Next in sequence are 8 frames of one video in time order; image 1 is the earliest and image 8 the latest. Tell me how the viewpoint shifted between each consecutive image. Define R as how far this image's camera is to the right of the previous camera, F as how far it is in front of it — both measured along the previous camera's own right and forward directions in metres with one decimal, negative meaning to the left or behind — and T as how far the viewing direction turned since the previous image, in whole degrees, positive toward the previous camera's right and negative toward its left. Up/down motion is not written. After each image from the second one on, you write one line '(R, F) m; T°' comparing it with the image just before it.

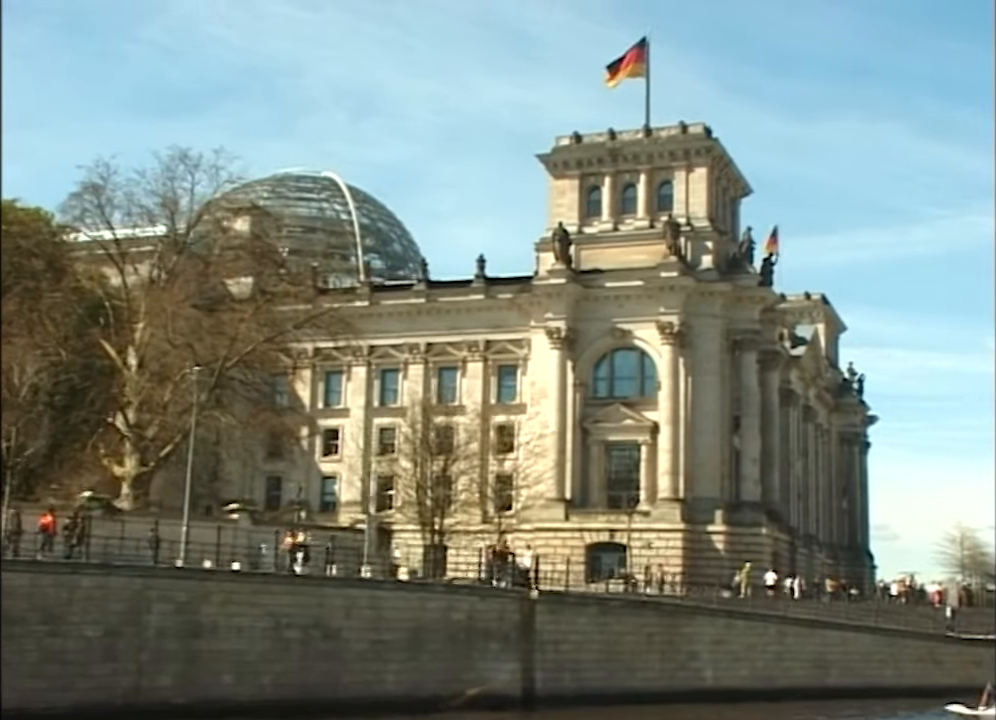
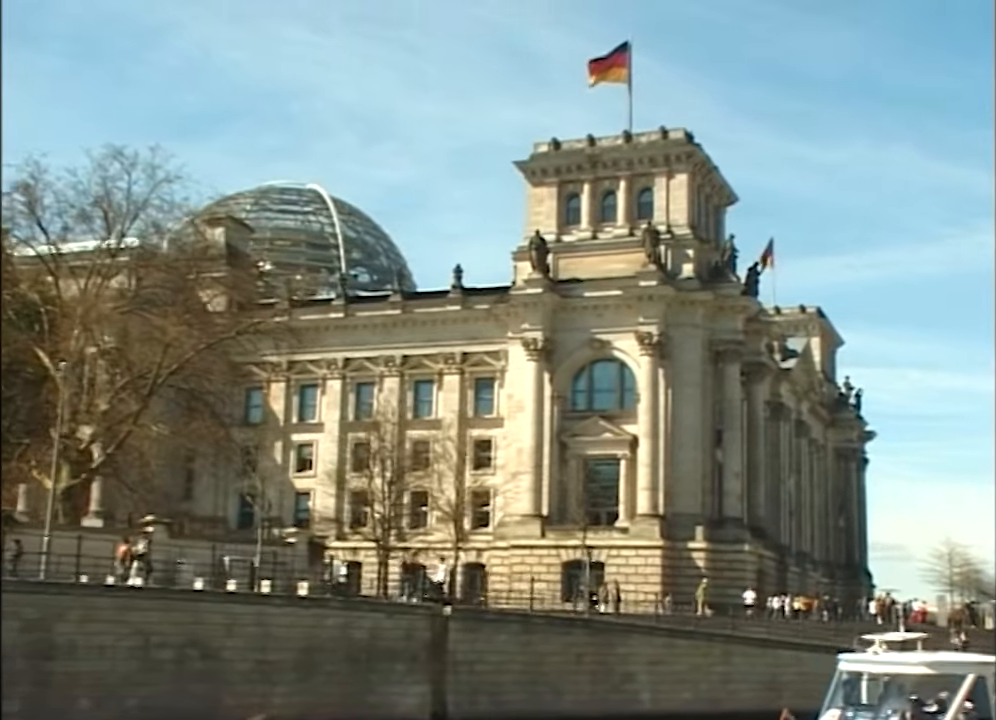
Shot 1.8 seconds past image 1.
(+2.3, +2.5) m; -1°
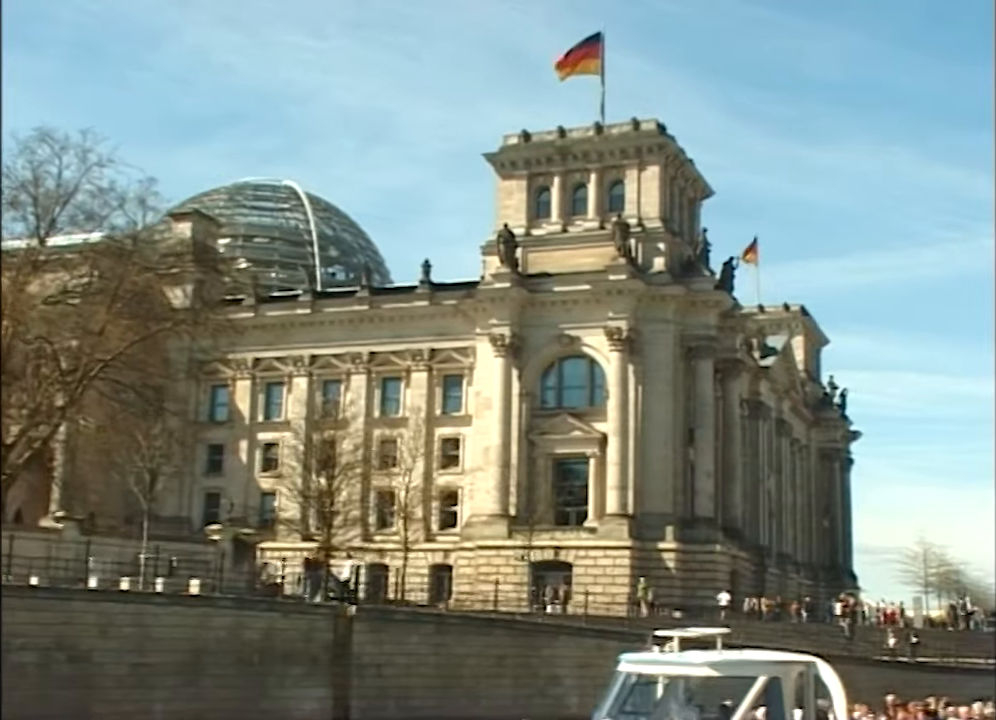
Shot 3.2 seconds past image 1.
(+1.9, +1.9) m; 0°
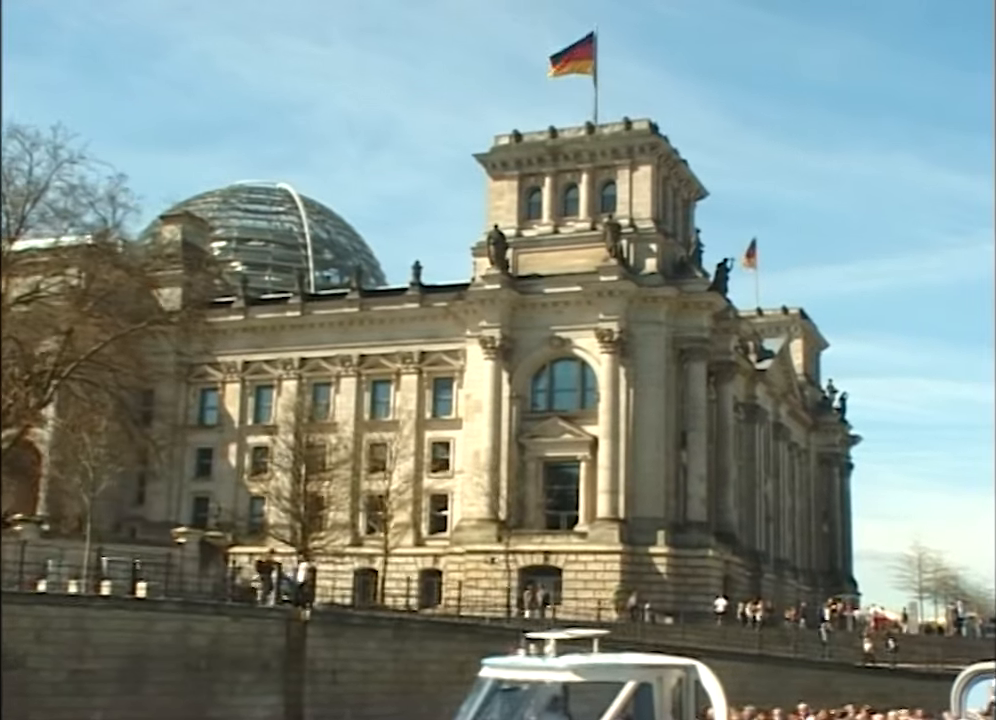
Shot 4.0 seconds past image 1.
(+1.0, +1.0) m; 0°
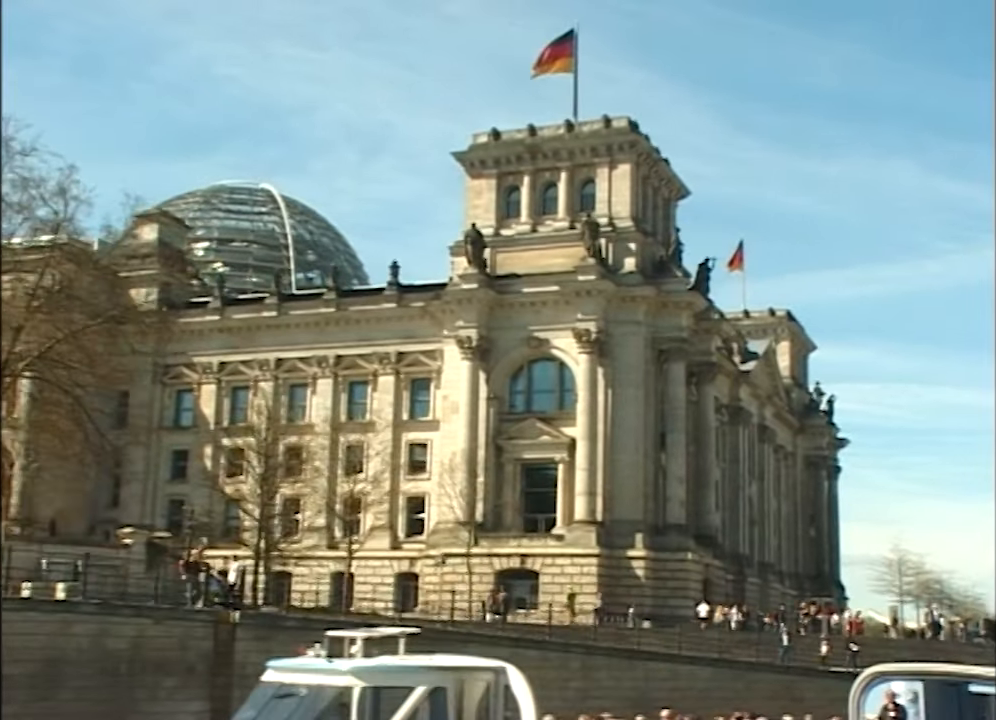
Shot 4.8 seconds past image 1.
(+1.2, +1.1) m; 0°
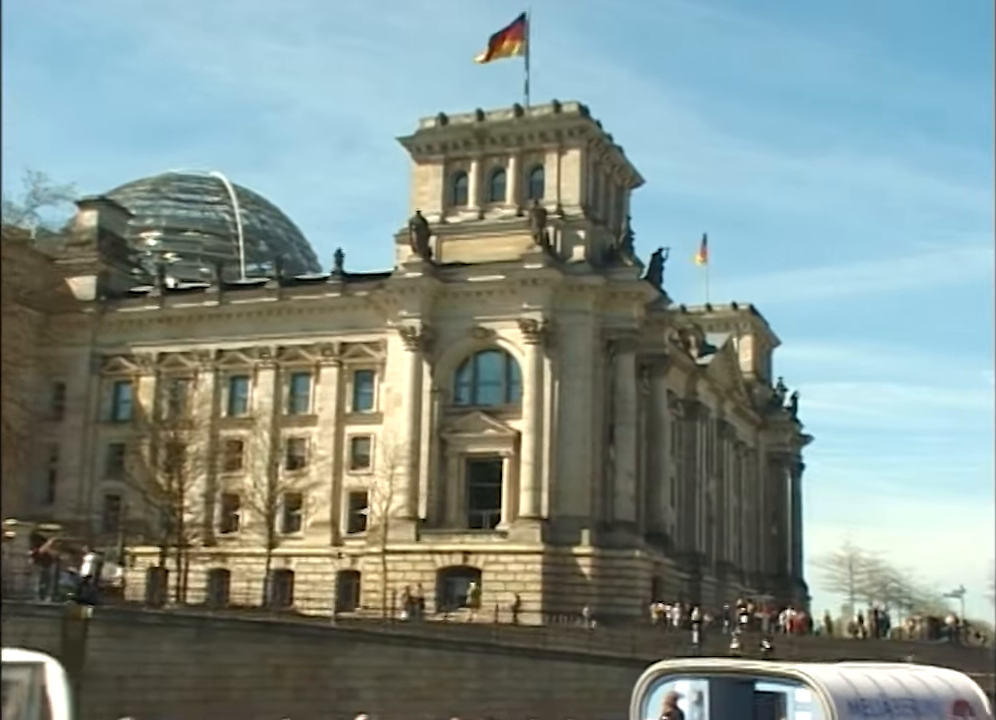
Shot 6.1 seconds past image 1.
(+1.8, +2.4) m; +1°
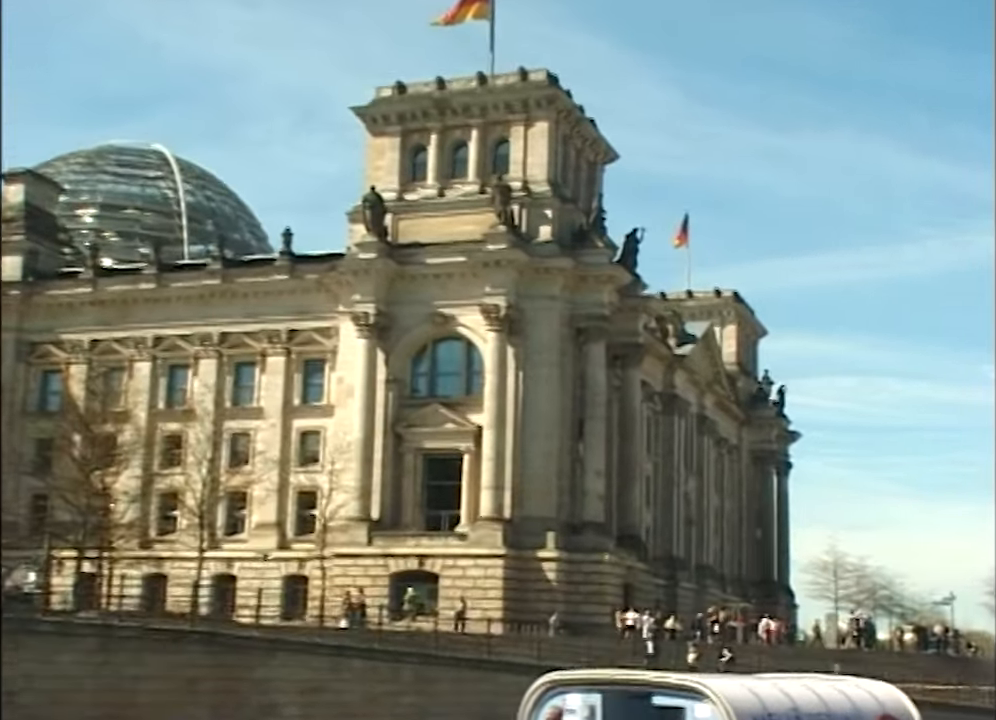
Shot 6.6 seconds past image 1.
(+1.0, +5.7) m; +1°
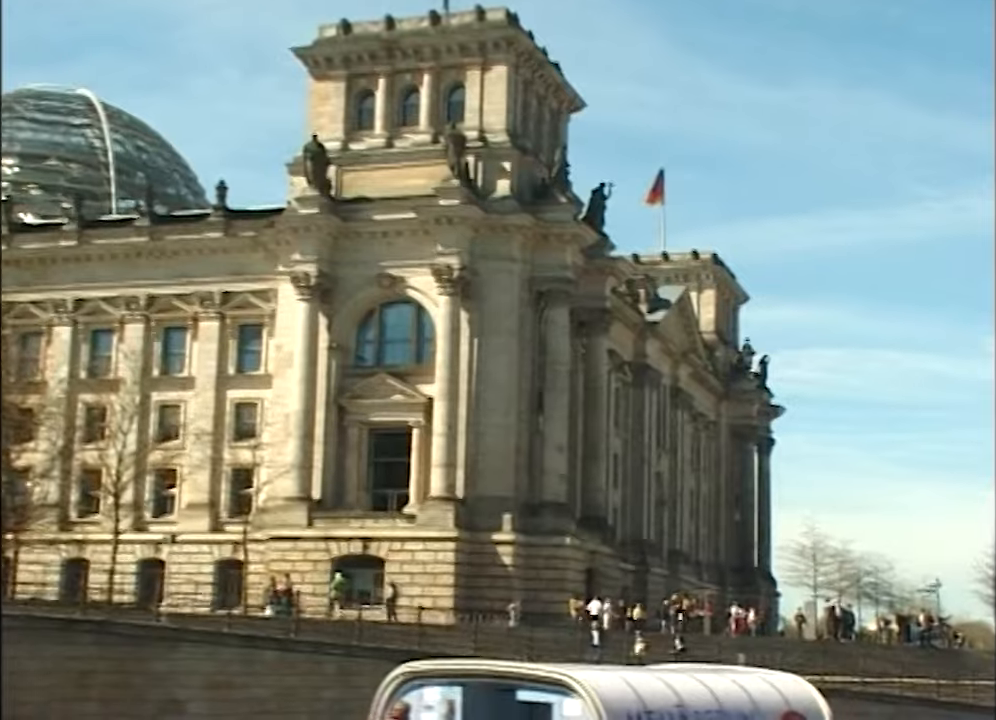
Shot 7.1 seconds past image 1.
(+1.3, +5.9) m; +1°
